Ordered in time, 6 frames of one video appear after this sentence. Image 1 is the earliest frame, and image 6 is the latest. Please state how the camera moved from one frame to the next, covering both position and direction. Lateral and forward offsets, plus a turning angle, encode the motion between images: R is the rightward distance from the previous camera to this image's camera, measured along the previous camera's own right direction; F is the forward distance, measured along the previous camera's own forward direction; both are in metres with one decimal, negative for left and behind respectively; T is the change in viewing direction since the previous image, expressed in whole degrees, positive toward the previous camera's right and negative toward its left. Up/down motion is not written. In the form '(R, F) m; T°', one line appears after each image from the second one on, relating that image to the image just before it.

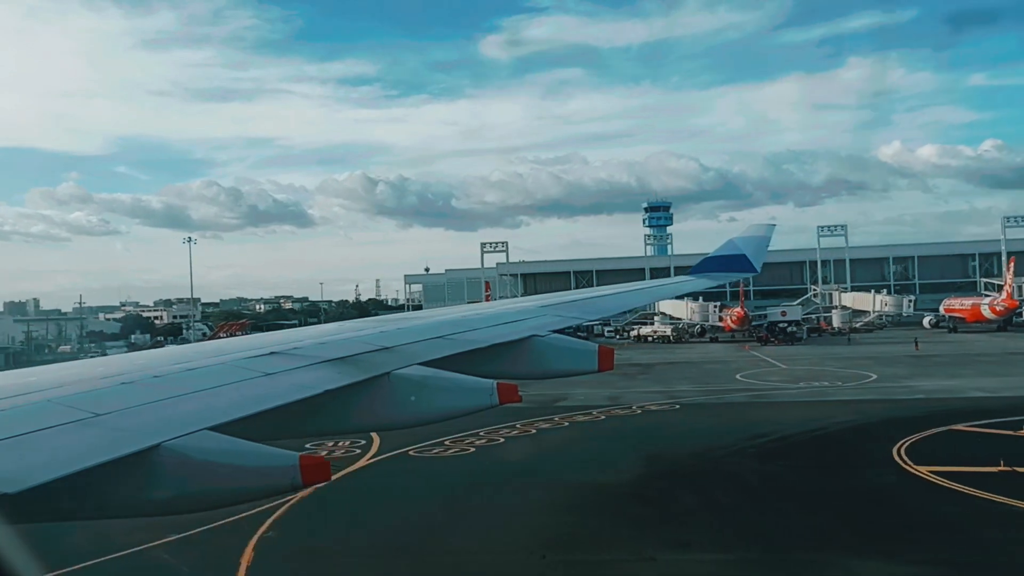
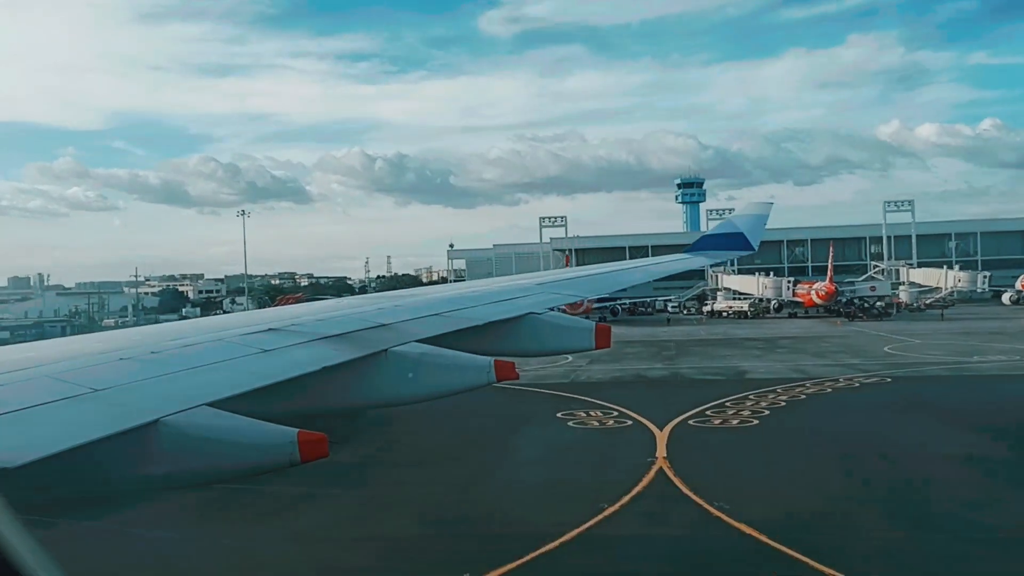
(-5.3, +0.6) m; -1°
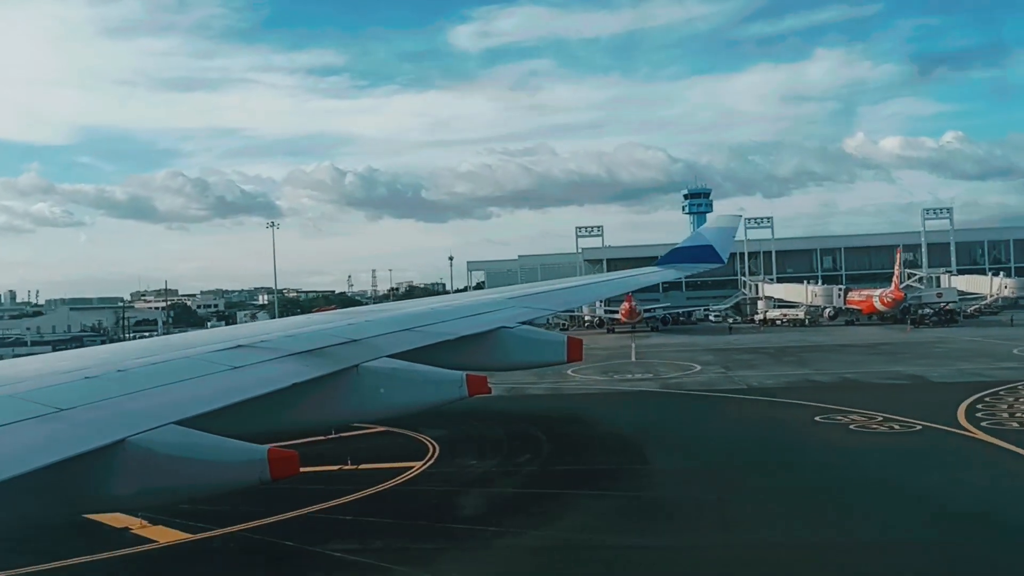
(-5.5, +0.6) m; +1°
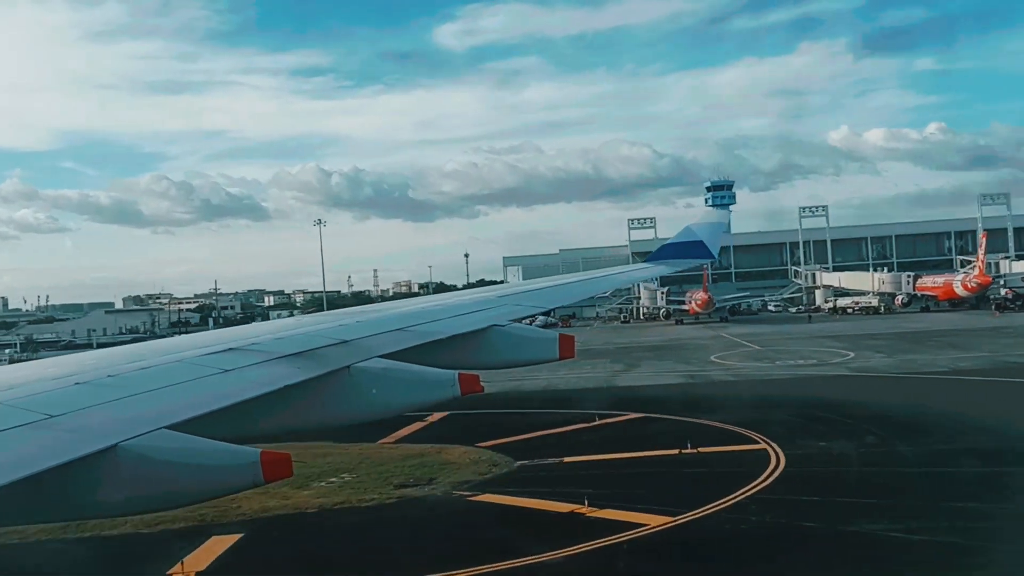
(-5.6, +0.5) m; 0°
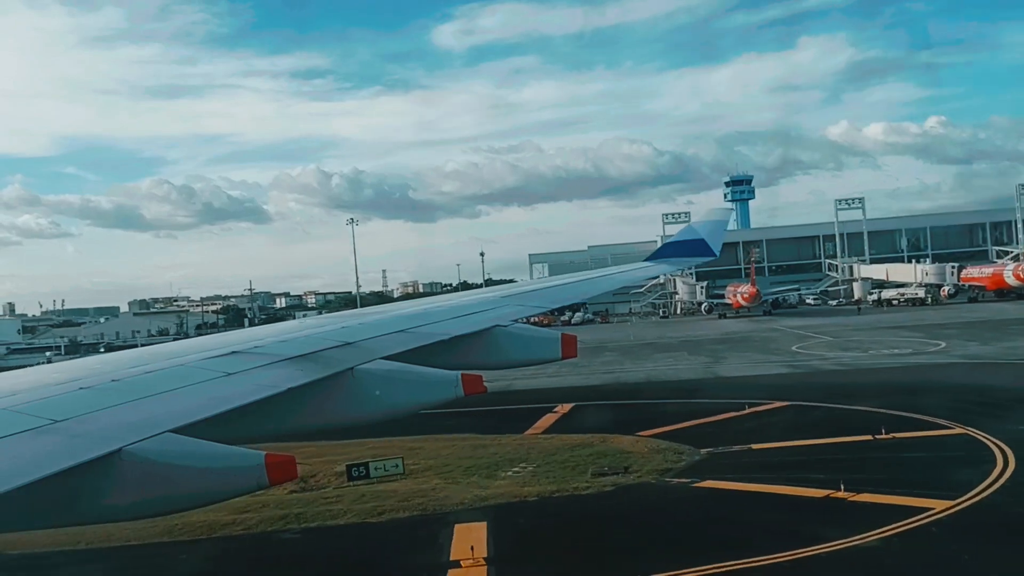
(-2.9, +0.2) m; -1°
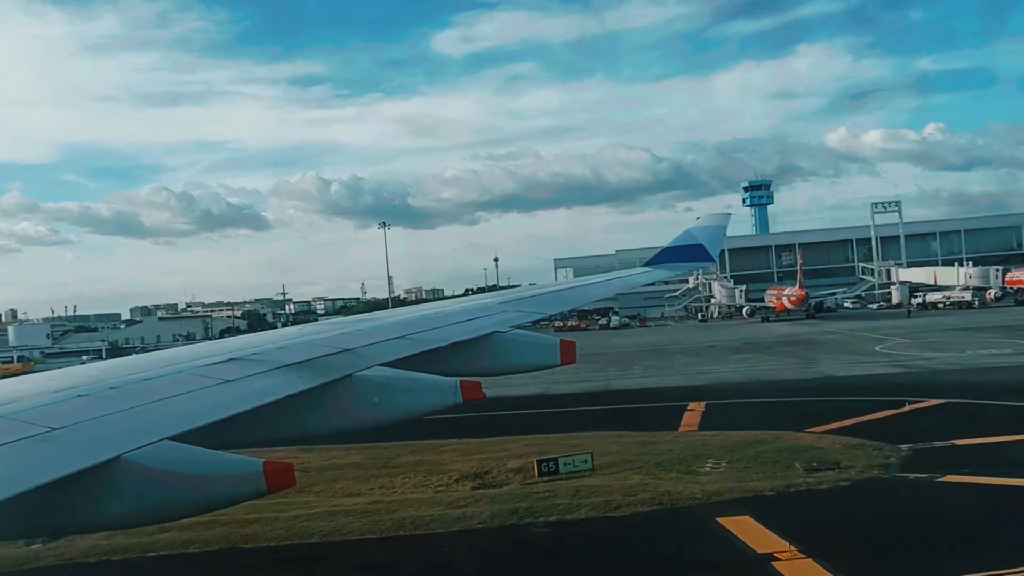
(-3.1, +0.3) m; 0°
